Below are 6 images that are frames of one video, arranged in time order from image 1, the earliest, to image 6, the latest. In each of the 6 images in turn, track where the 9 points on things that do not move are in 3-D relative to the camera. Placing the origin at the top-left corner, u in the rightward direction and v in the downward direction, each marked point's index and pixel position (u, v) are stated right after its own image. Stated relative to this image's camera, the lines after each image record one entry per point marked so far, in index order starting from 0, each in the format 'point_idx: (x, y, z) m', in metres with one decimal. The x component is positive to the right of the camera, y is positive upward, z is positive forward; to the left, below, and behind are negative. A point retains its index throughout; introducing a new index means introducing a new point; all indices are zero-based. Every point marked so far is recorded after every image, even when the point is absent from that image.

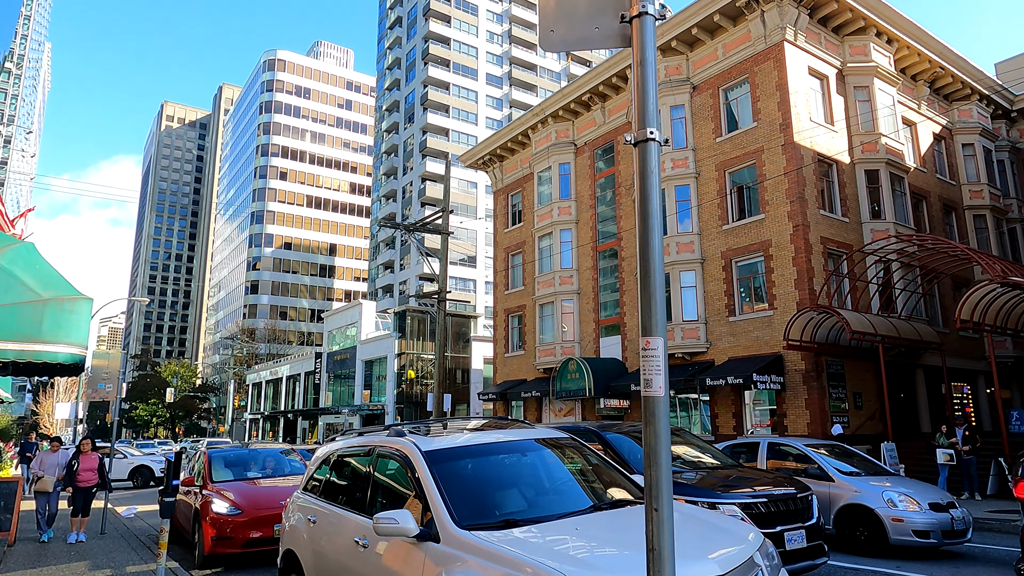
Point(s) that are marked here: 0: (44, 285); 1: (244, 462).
0: (-7.1, 0.0, +10.1) m
1: (-4.8, -3.1, +11.7) m
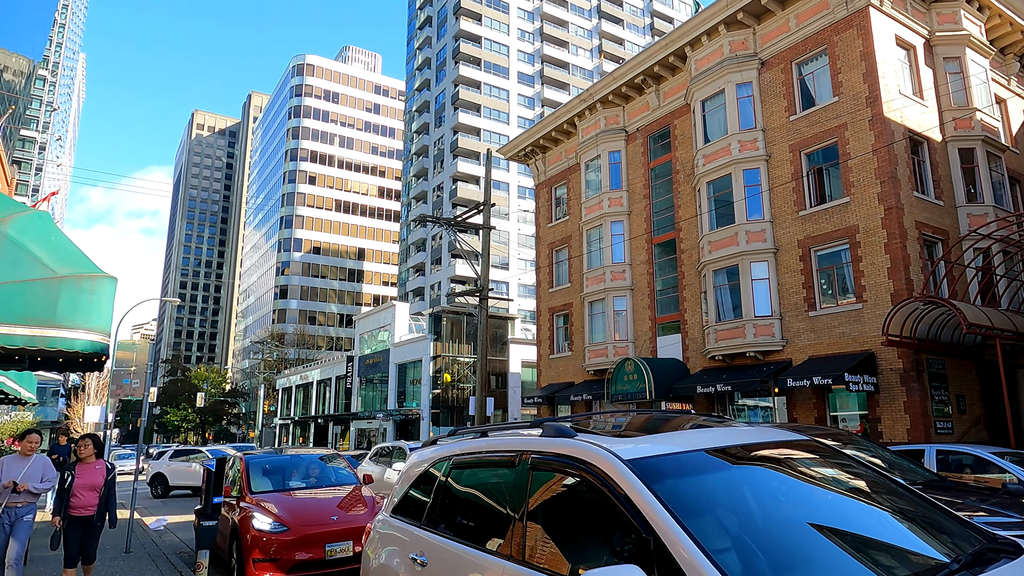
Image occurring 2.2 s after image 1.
0: (-5.9, +0.3, +8.6) m
1: (-3.5, -2.8, +10.1) m
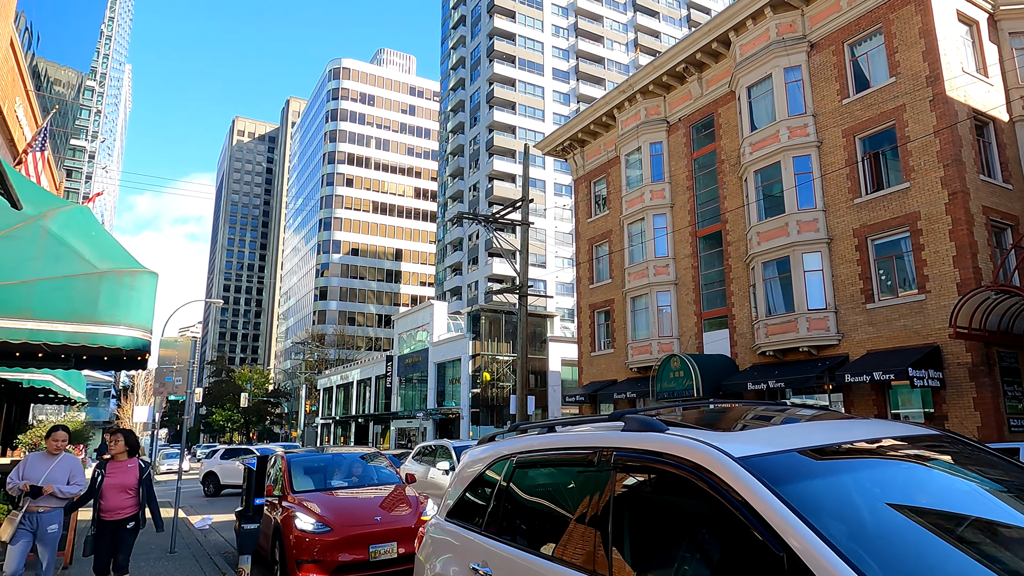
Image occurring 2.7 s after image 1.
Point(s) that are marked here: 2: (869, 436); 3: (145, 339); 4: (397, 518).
0: (-5.3, +0.4, +8.5) m
1: (-2.8, -2.7, +9.8) m
2: (+1.6, -0.7, +3.0) m
3: (-4.8, -0.7, +8.6) m
4: (-1.4, -2.8, +8.2) m
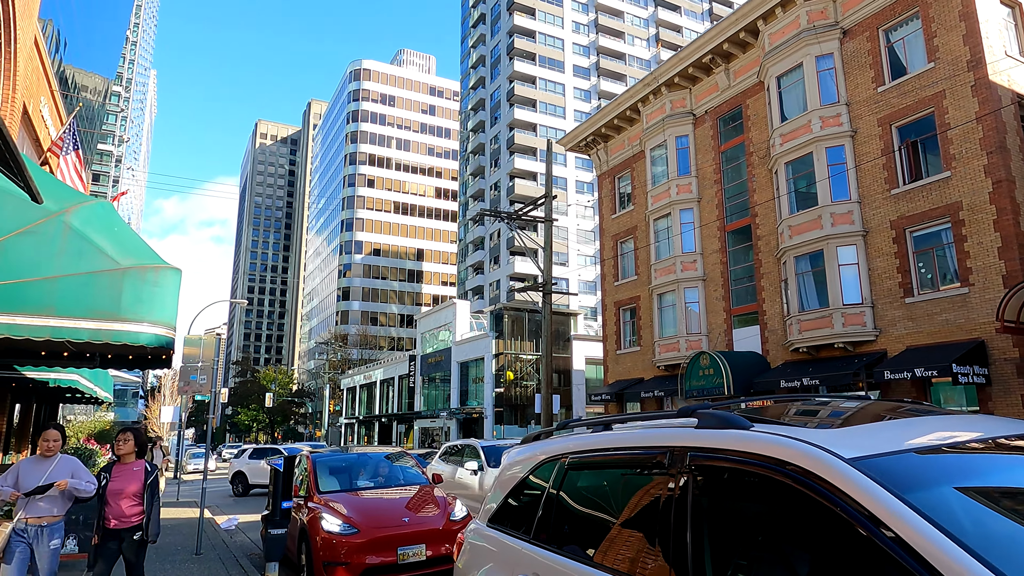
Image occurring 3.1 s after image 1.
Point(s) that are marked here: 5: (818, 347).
0: (-4.9, +0.4, +8.3) m
1: (-2.3, -2.6, +9.6) m
2: (+1.9, -0.6, +2.6) m
3: (-4.4, -0.6, +8.5) m
4: (-1.0, -2.8, +7.9) m
5: (+9.2, -1.8, +19.9) m
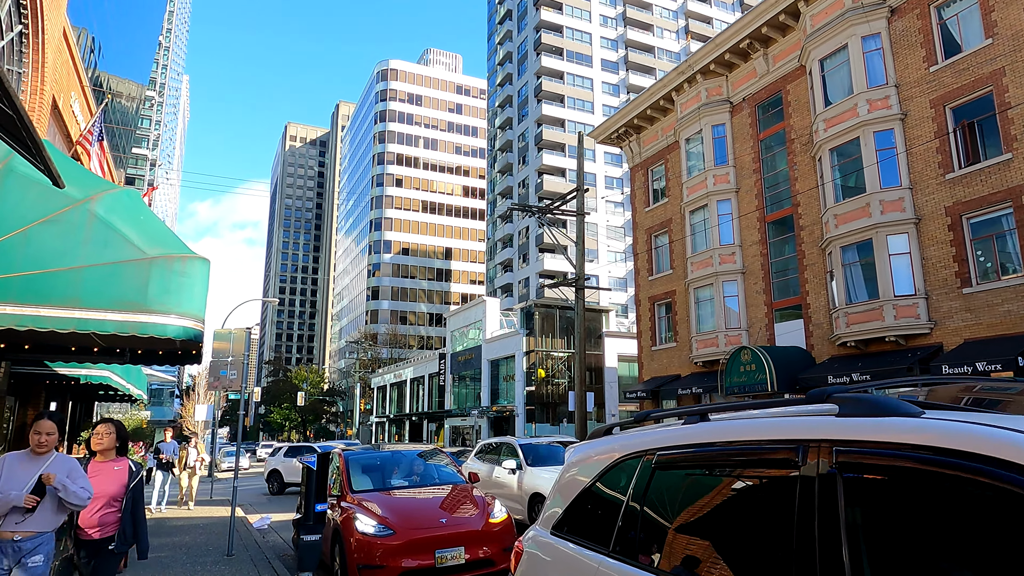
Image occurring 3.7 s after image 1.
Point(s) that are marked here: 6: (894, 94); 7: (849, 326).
0: (-4.4, +0.6, +8.0) m
1: (-1.7, -2.5, +9.2) m
2: (+2.1, -0.4, +2.1) m
3: (-3.9, -0.5, +8.1) m
4: (-0.5, -2.6, +7.5) m
5: (+10.2, -1.5, +19.0) m
6: (+11.0, +5.6, +19.2) m
7: (+9.7, -1.1, +19.1) m
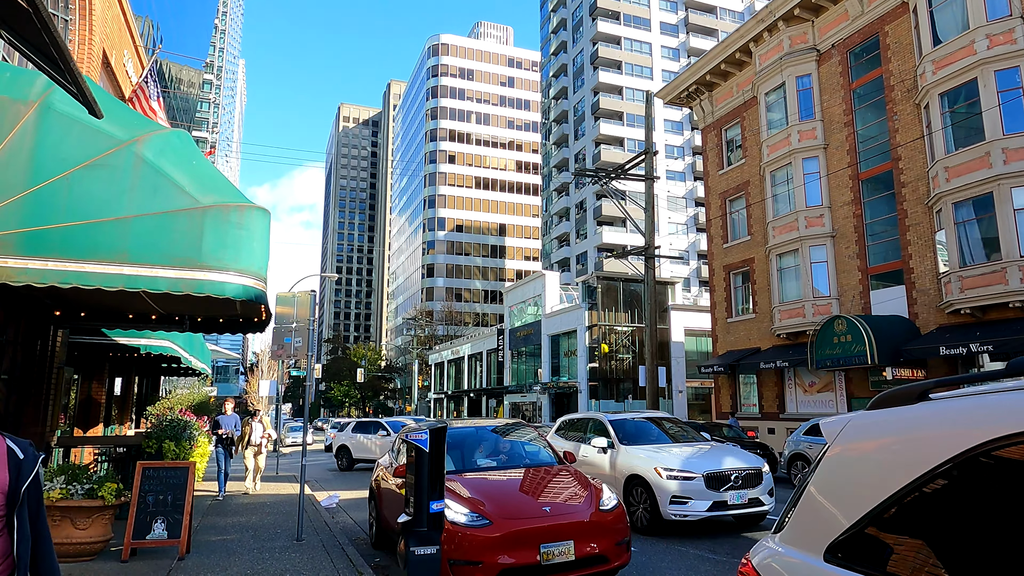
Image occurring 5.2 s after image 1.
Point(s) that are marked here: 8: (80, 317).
0: (-3.3, +1.0, +7.1) m
1: (-0.5, -1.9, +8.1) m
2: (+2.8, -0.1, +0.7) m
3: (-2.7, 0.0, +7.2) m
4: (+0.5, -2.1, +6.3) m
5: (+12.1, -0.5, +16.9) m
6: (+12.9, +6.6, +16.8) m
7: (+11.7, -0.1, +17.1) m
8: (-6.0, -0.4, +9.2) m
